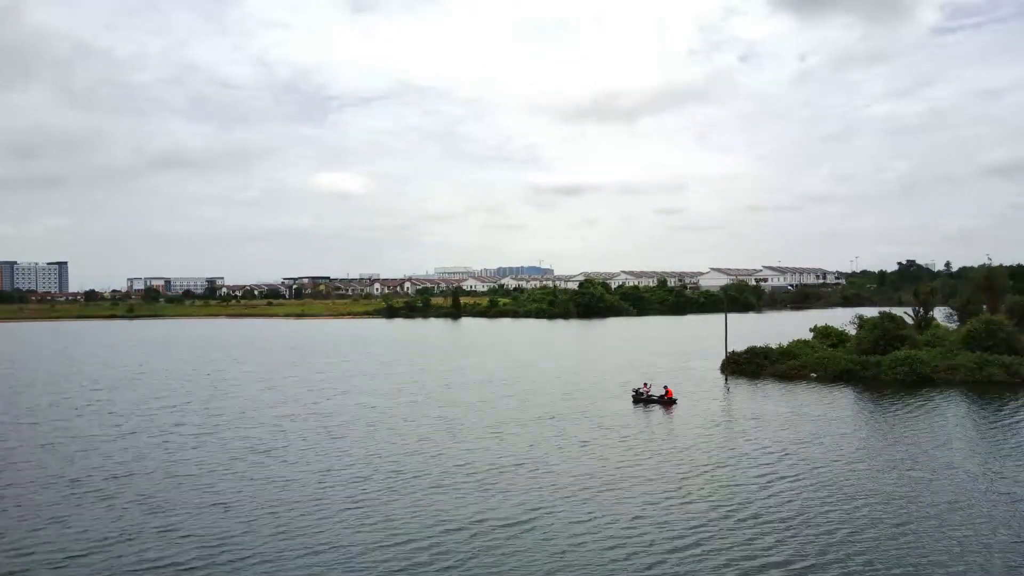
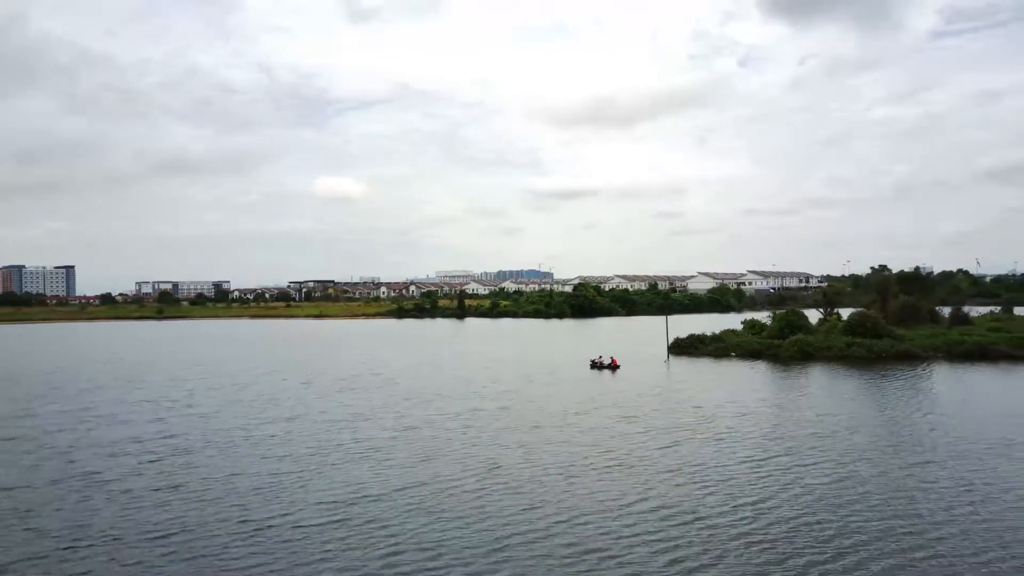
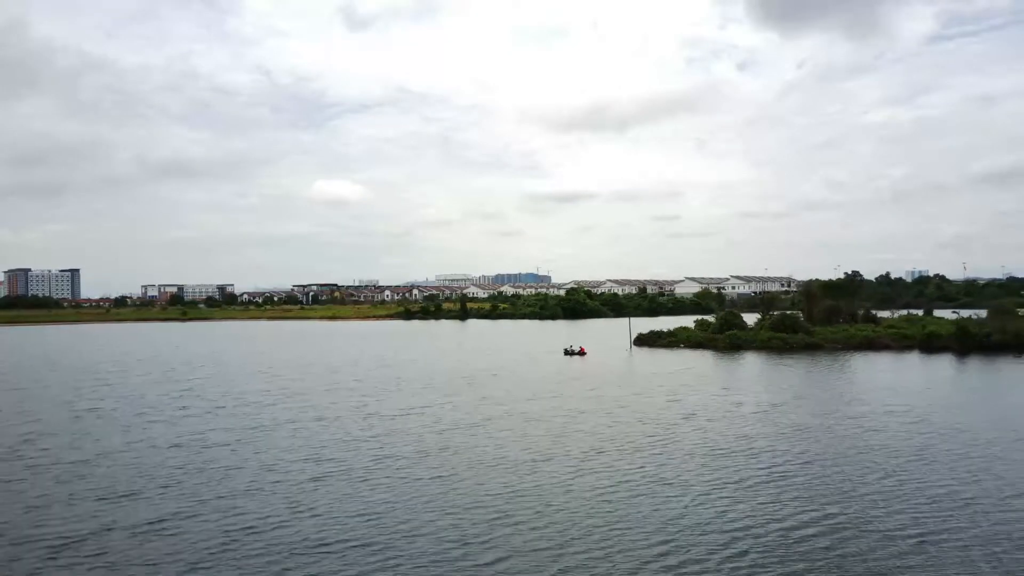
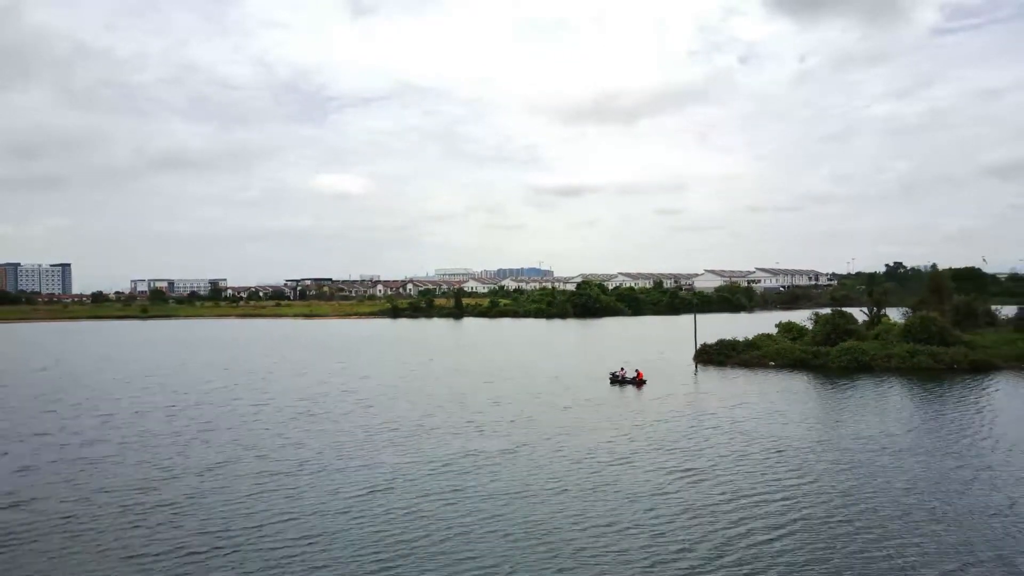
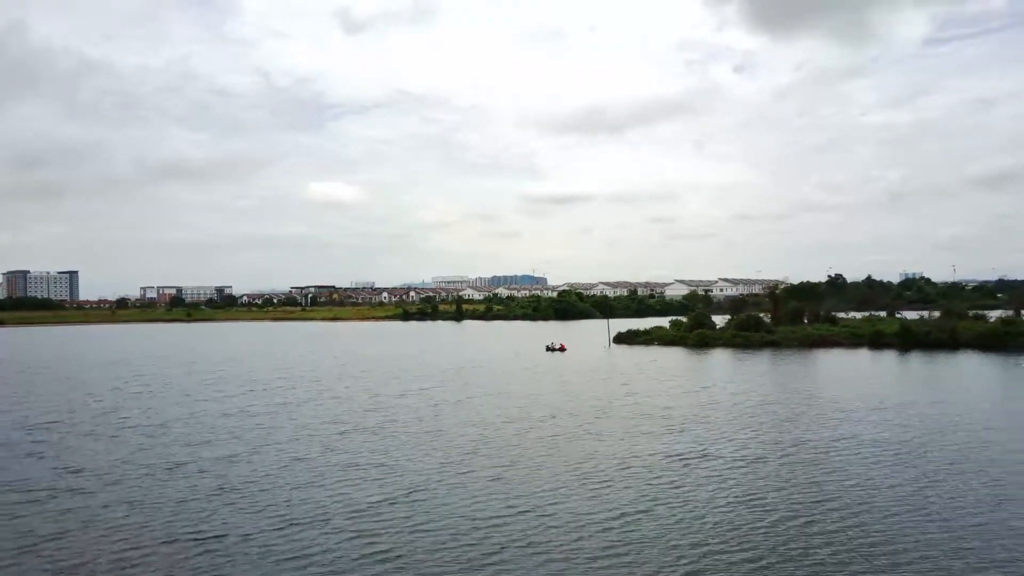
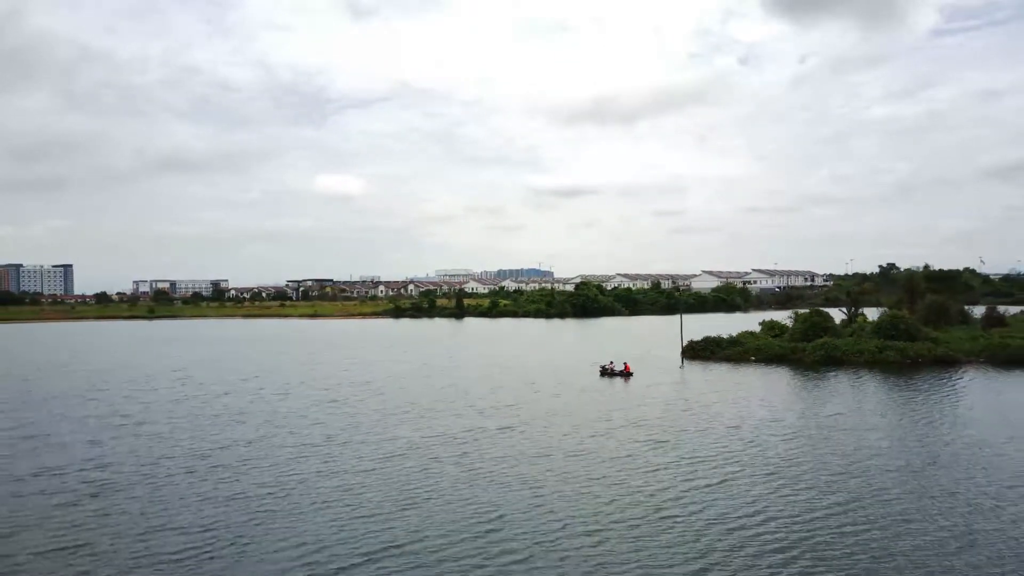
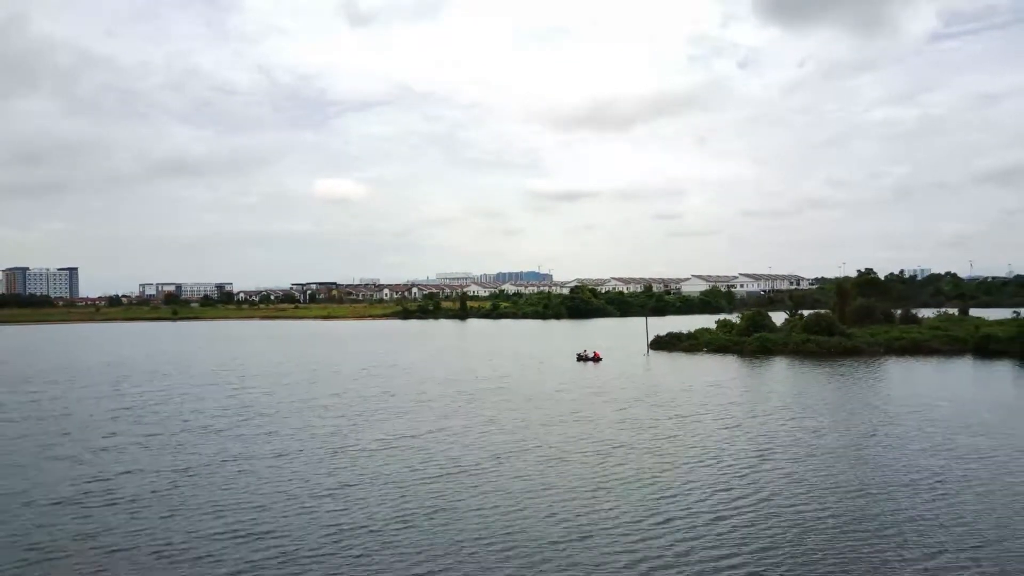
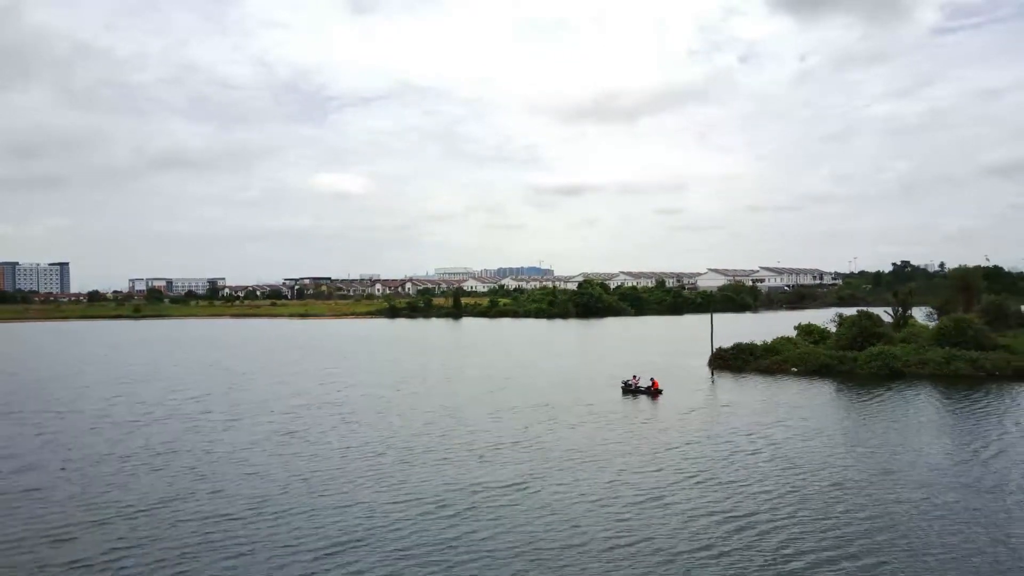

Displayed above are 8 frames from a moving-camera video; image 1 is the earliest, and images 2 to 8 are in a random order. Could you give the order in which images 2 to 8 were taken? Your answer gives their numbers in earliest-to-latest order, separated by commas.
8, 4, 6, 2, 7, 3, 5
